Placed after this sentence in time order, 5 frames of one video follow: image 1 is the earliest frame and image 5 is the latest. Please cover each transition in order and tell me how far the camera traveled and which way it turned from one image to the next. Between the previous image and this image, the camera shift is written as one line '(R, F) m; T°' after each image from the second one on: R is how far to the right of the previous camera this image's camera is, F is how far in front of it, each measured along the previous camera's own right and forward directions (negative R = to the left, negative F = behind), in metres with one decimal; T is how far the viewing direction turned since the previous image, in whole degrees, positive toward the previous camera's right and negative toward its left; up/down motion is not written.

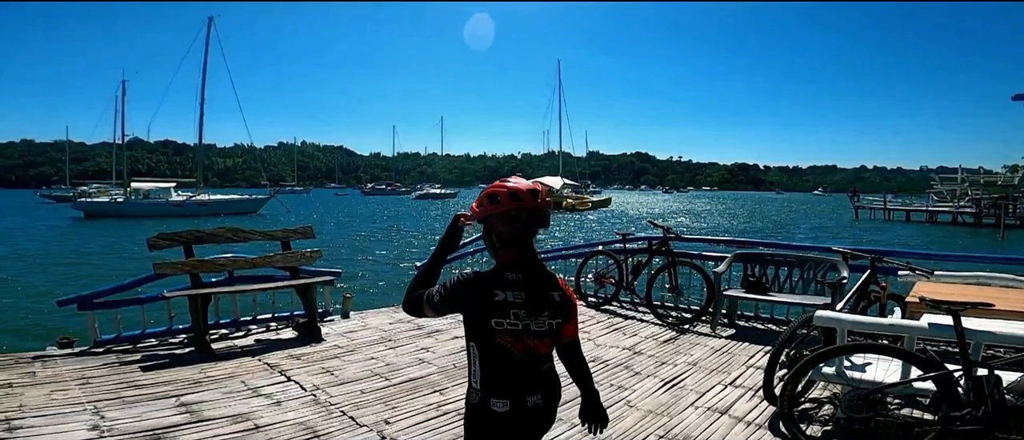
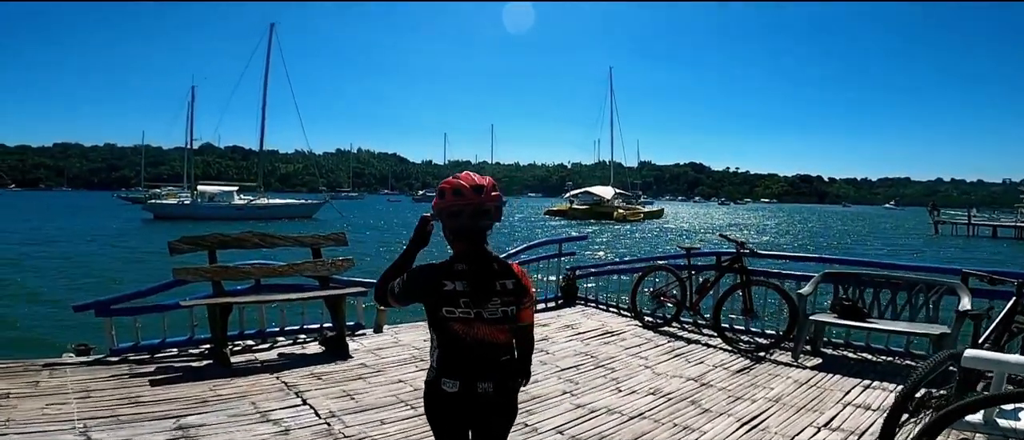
(0.0, +0.8) m; -4°
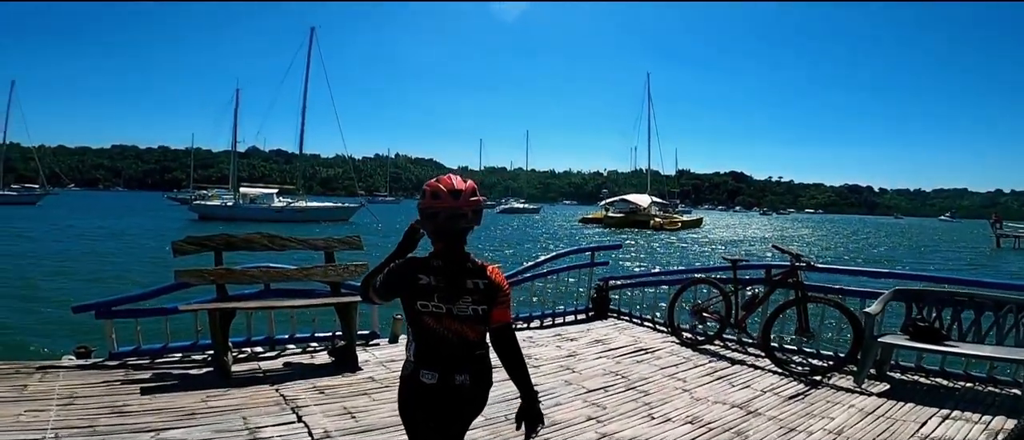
(+0.1, +0.6) m; -3°
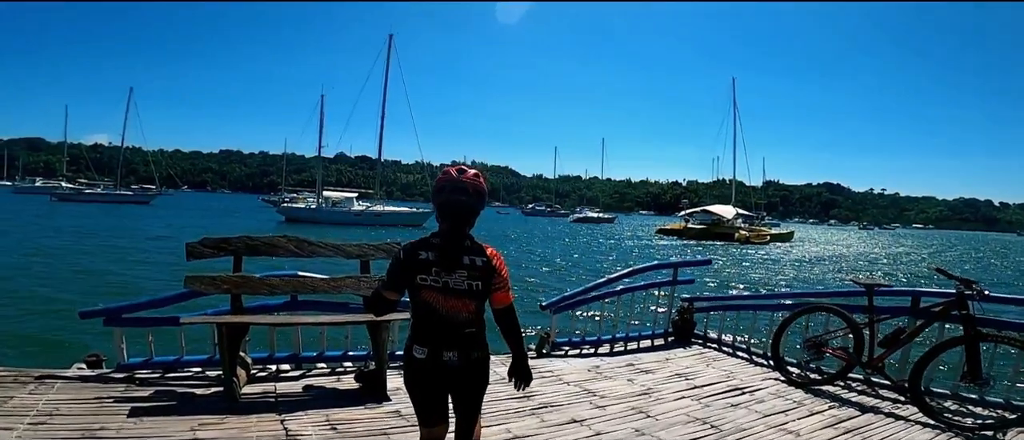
(+0.1, +1.2) m; -6°
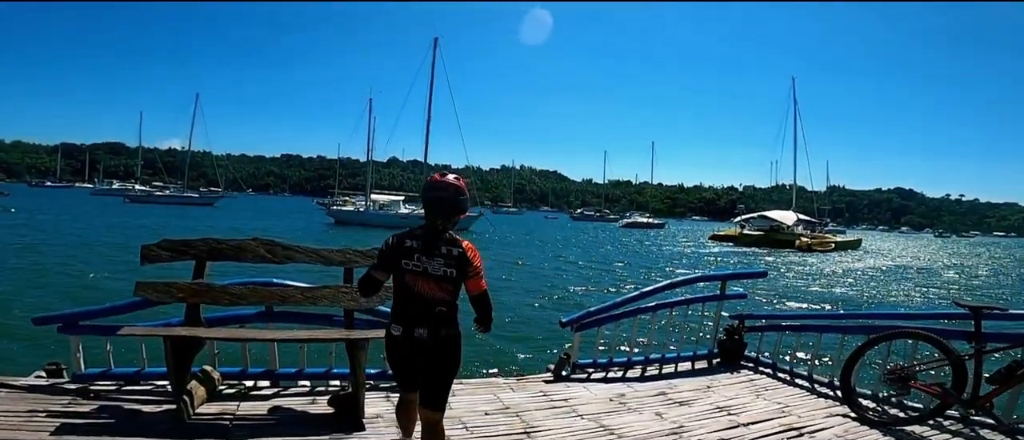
(+0.3, +1.0) m; -4°
